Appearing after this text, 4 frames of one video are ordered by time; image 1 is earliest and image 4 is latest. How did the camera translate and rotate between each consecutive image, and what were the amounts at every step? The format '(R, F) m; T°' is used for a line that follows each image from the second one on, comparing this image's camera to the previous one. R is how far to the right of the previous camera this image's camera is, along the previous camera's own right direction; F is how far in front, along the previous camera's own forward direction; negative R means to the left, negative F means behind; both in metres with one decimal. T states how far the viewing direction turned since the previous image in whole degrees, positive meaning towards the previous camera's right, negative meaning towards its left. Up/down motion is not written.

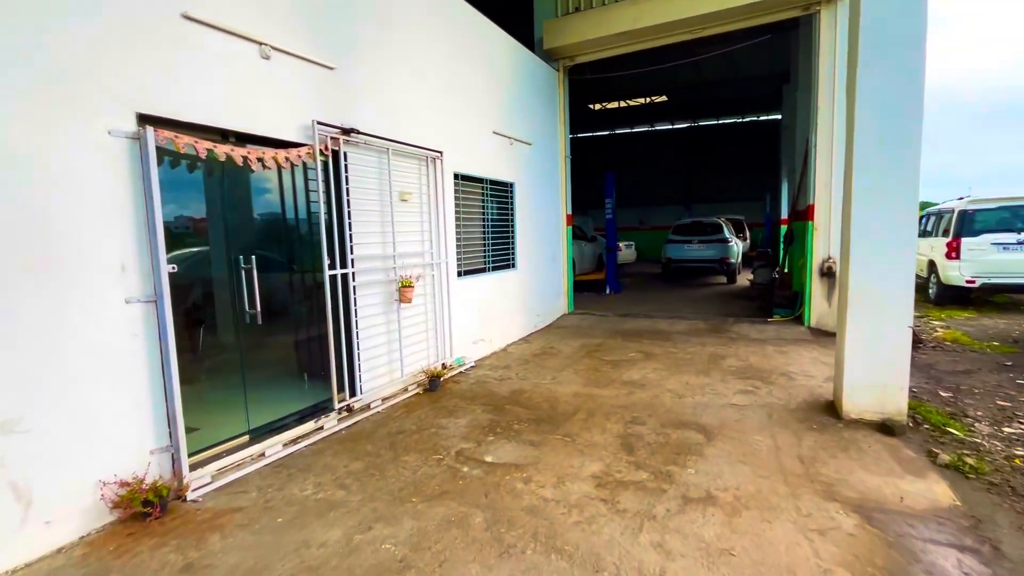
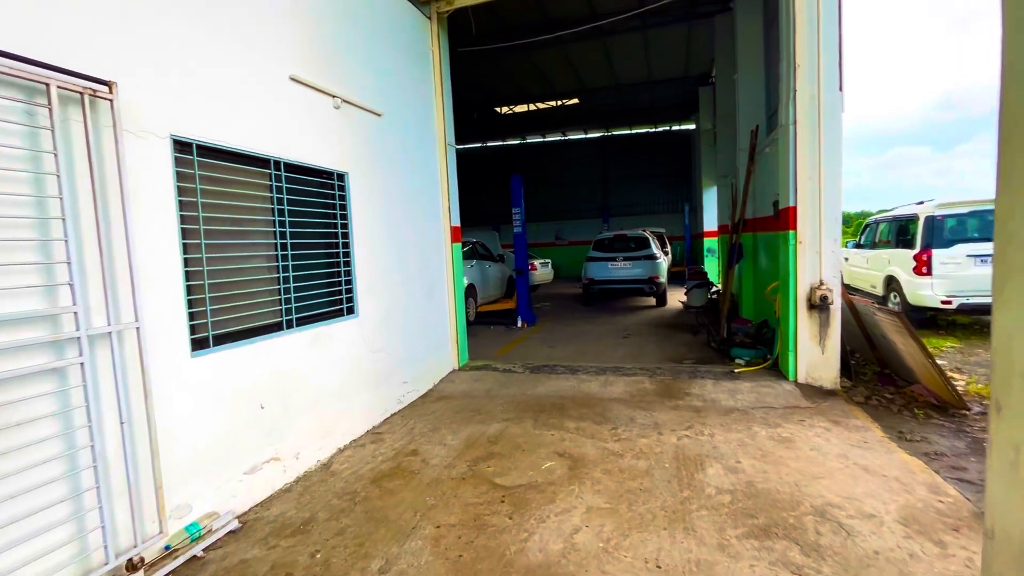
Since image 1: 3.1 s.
(+0.6, +2.3) m; +9°
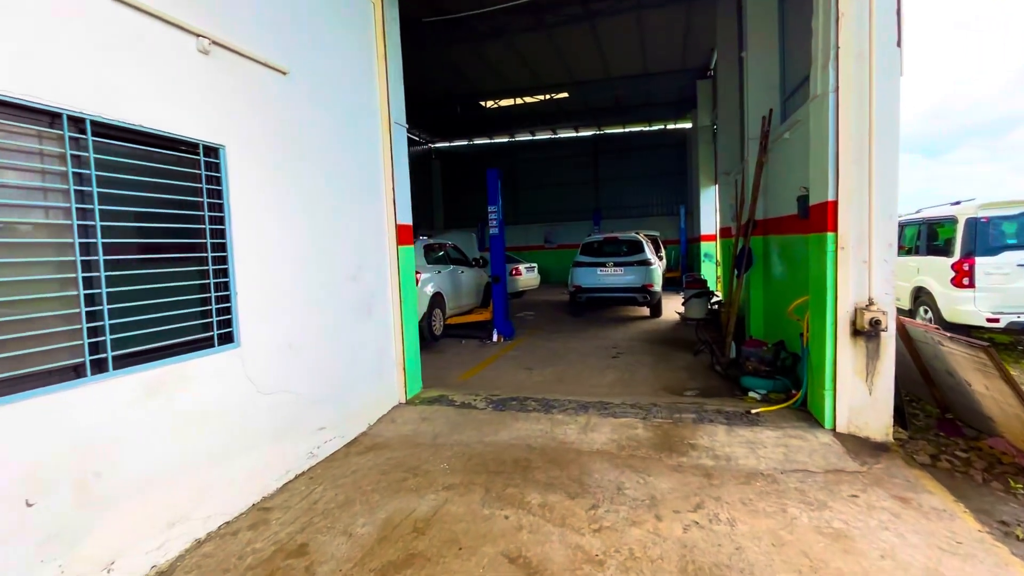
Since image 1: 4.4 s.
(+0.3, +1.0) m; +1°
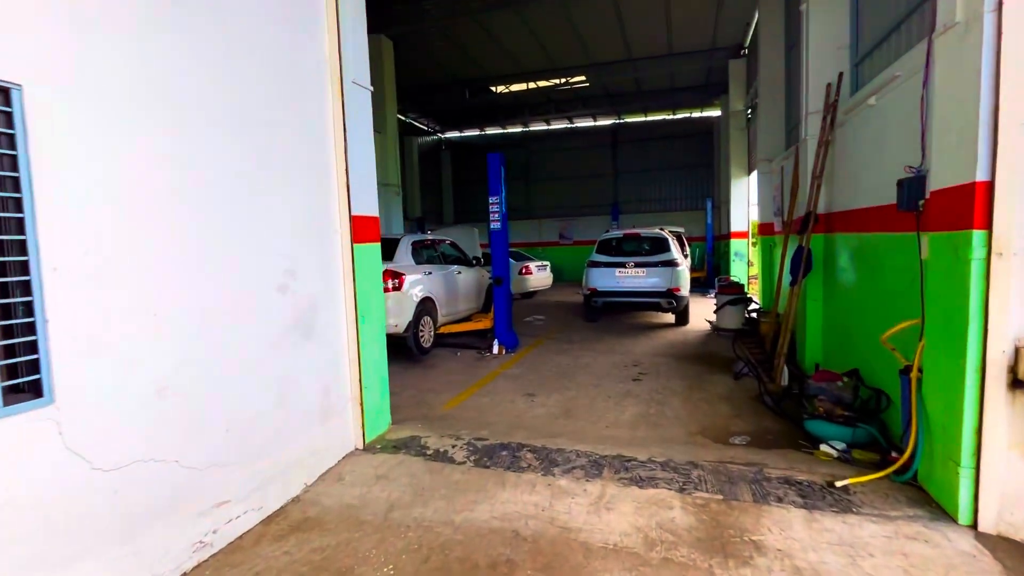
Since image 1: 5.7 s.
(+0.2, +1.0) m; -2°
